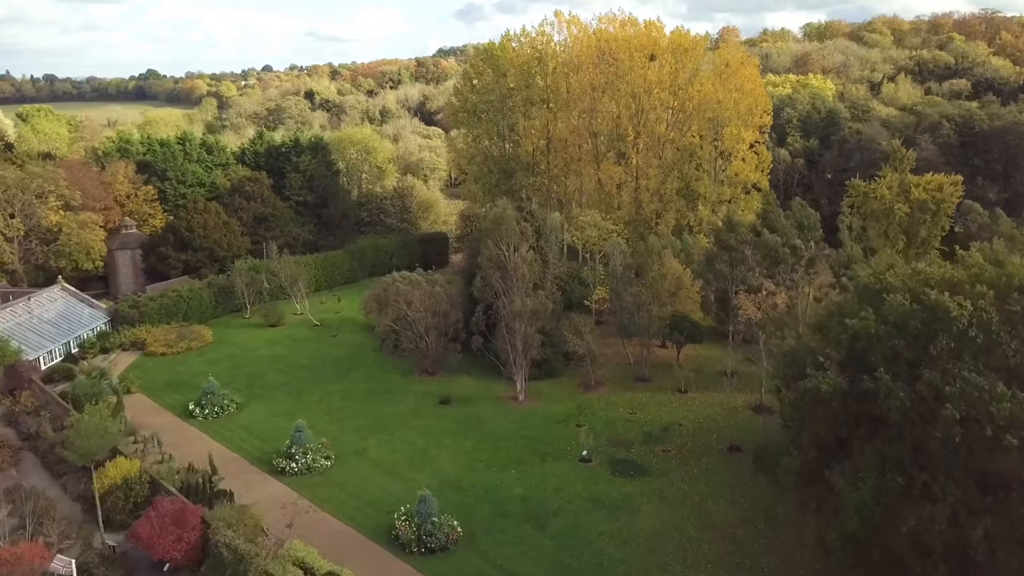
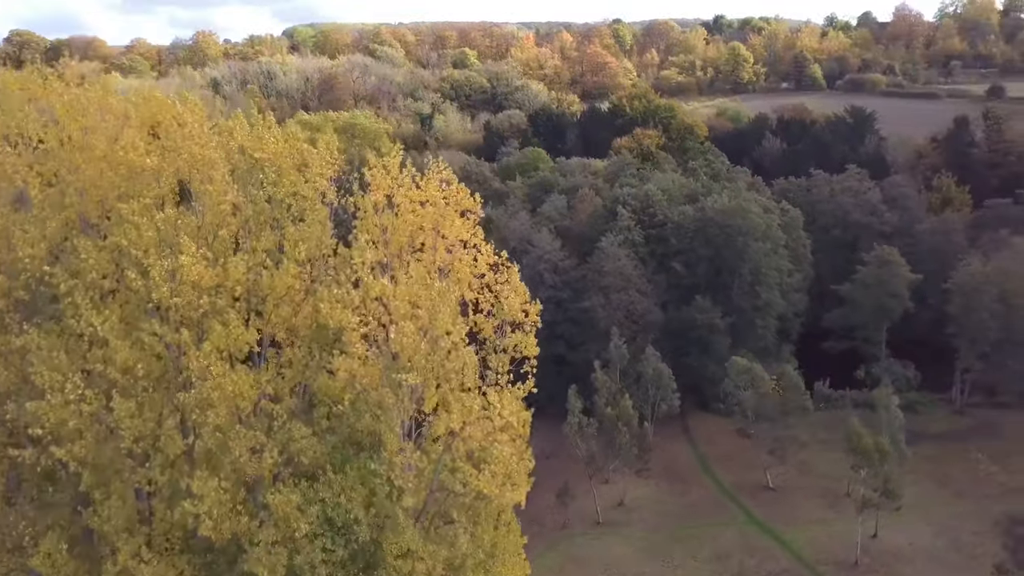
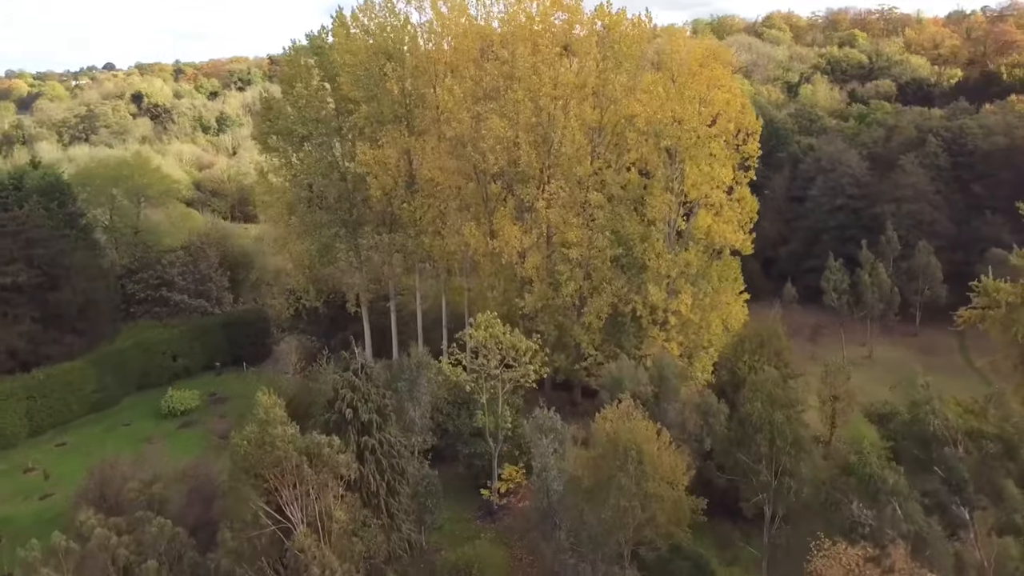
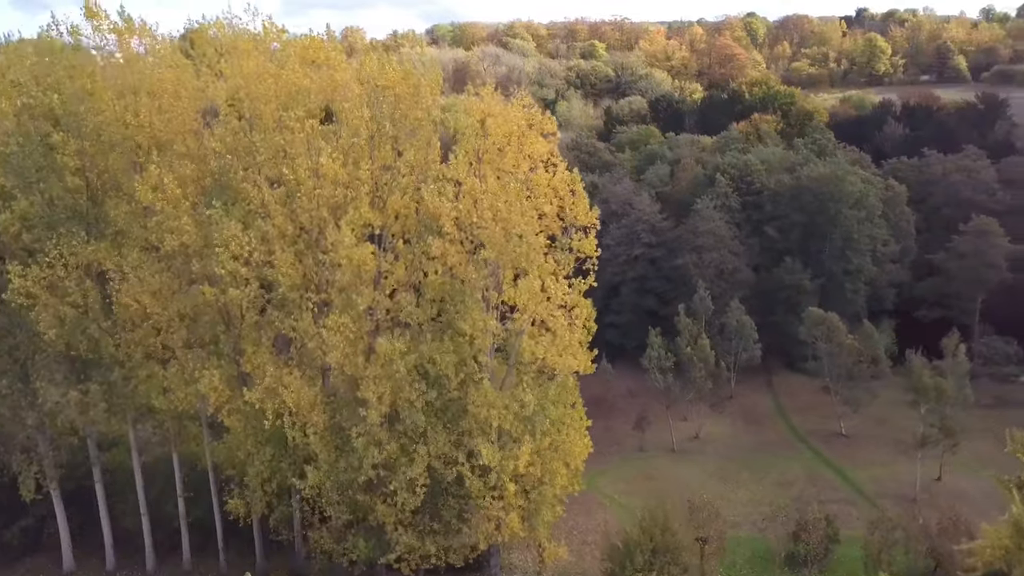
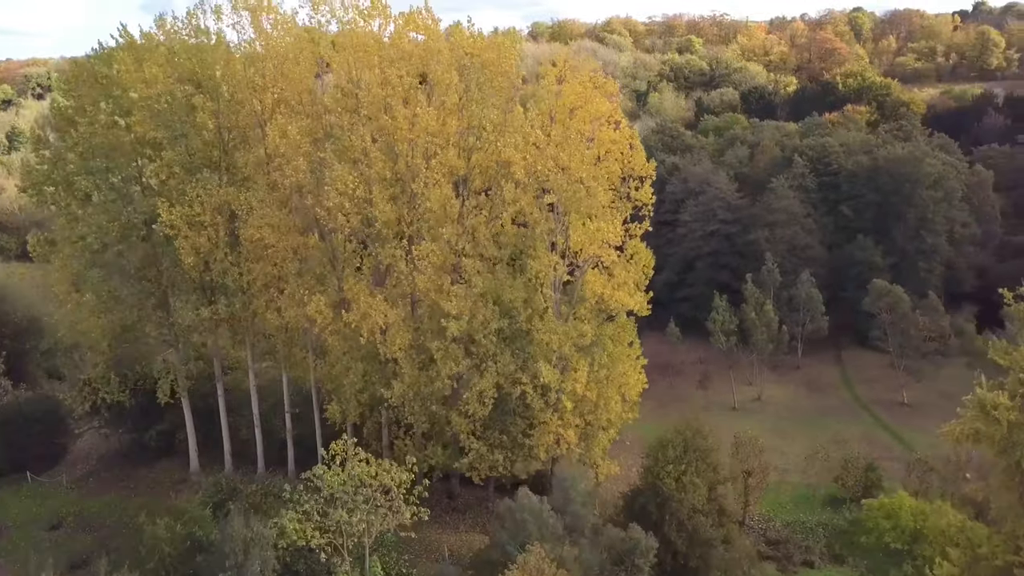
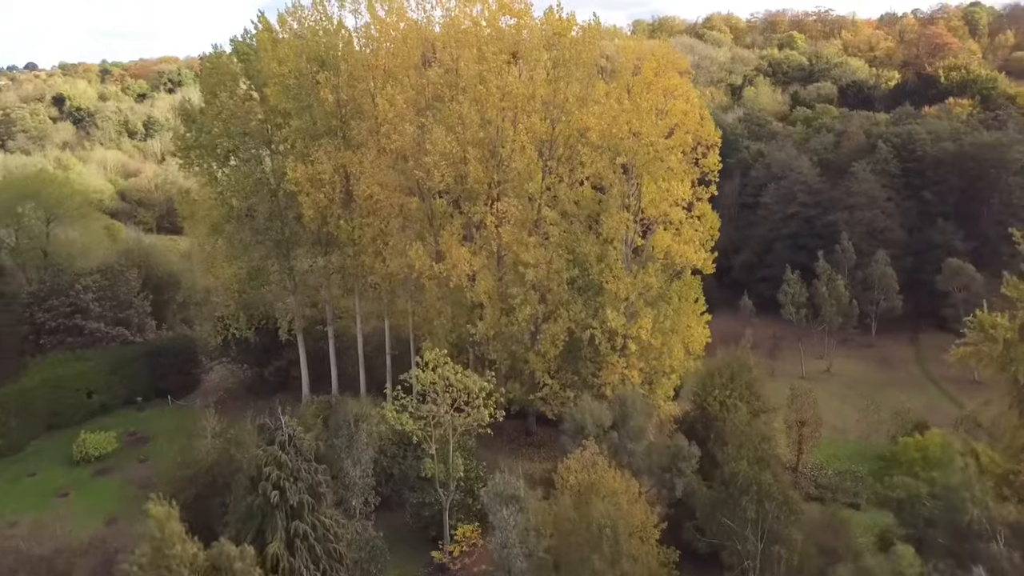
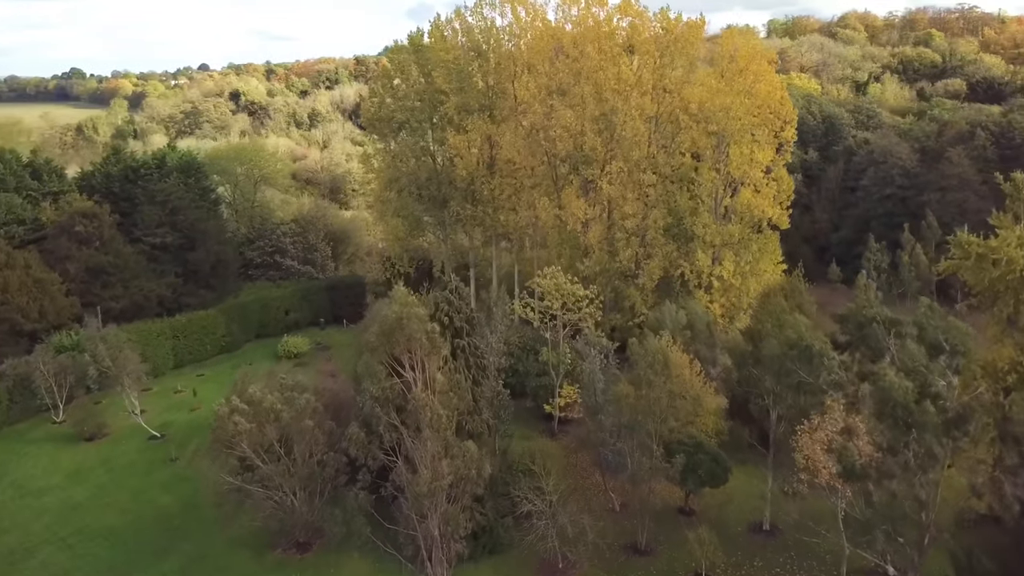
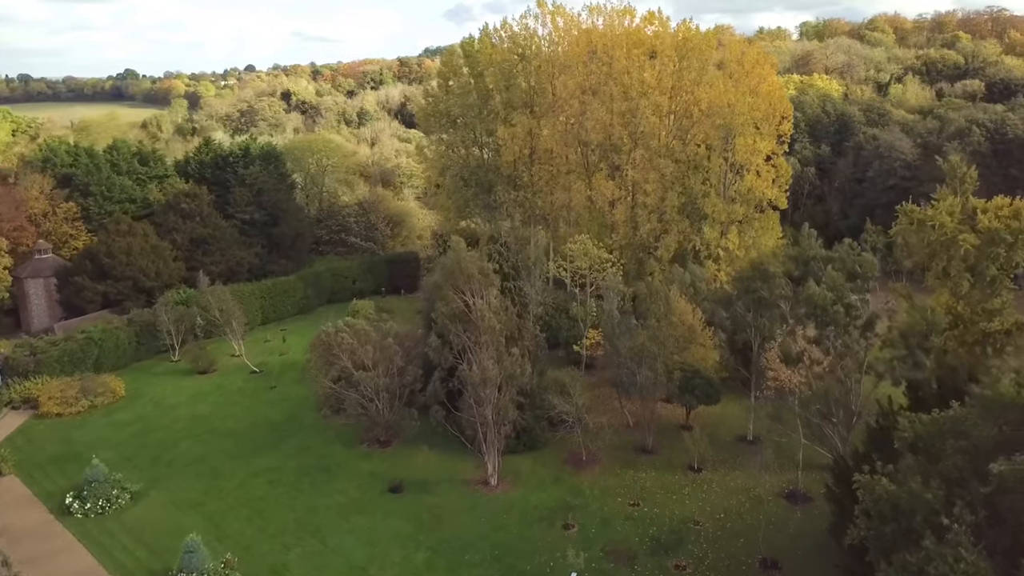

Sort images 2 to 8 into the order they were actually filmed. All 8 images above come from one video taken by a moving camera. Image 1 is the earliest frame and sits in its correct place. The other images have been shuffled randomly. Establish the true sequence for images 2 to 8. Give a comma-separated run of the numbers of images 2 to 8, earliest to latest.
8, 7, 3, 6, 5, 4, 2
